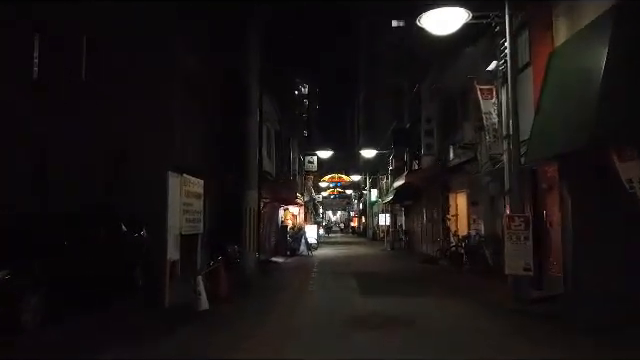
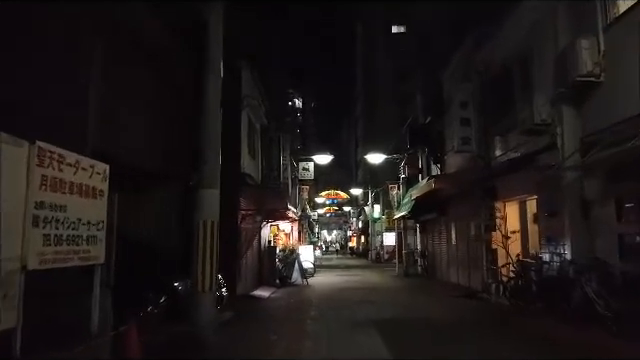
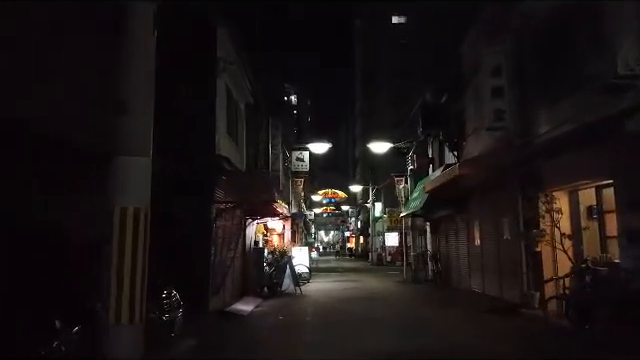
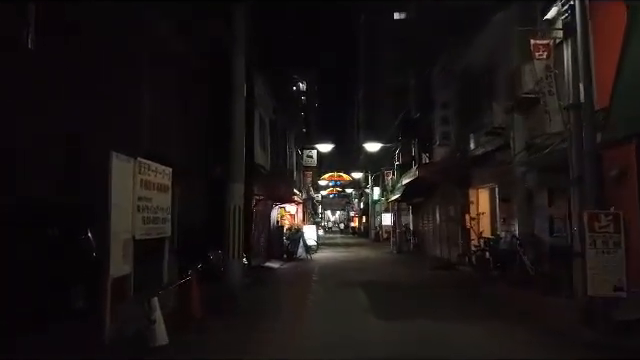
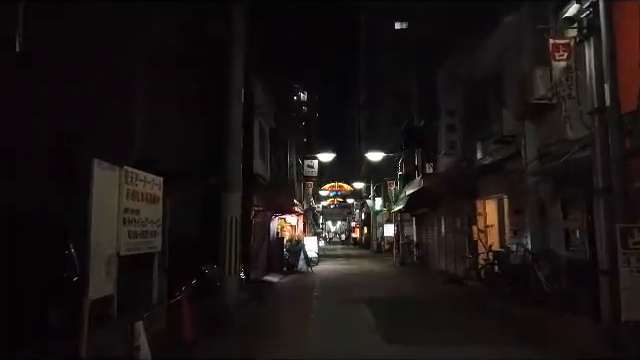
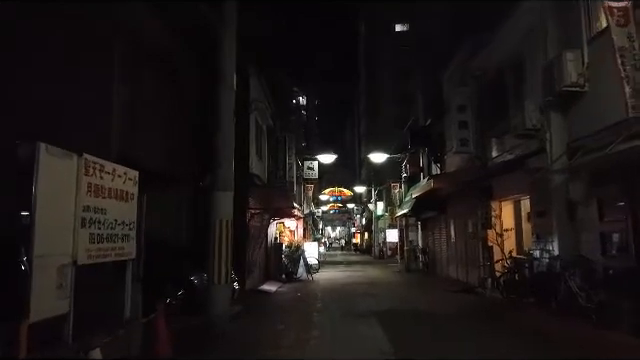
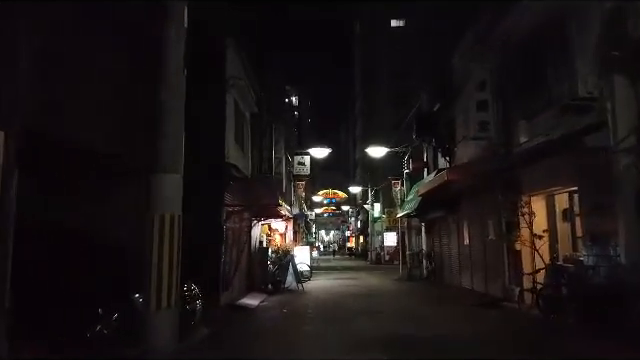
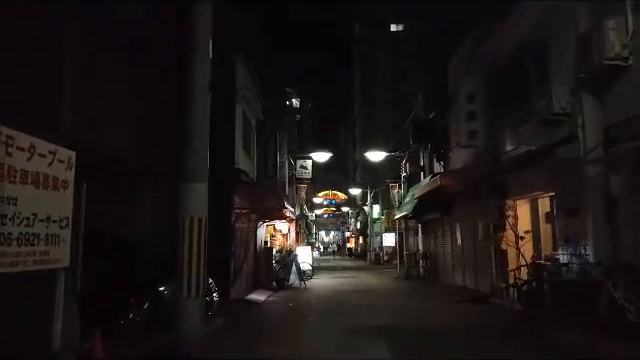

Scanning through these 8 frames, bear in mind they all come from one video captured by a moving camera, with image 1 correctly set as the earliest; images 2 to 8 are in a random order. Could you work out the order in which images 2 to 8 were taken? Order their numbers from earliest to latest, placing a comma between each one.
4, 5, 6, 2, 8, 7, 3
